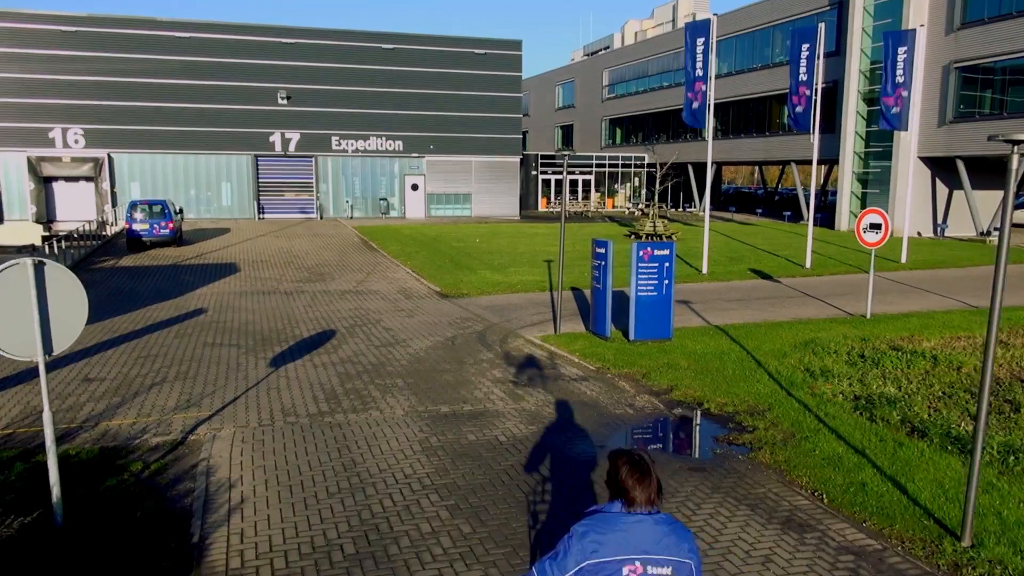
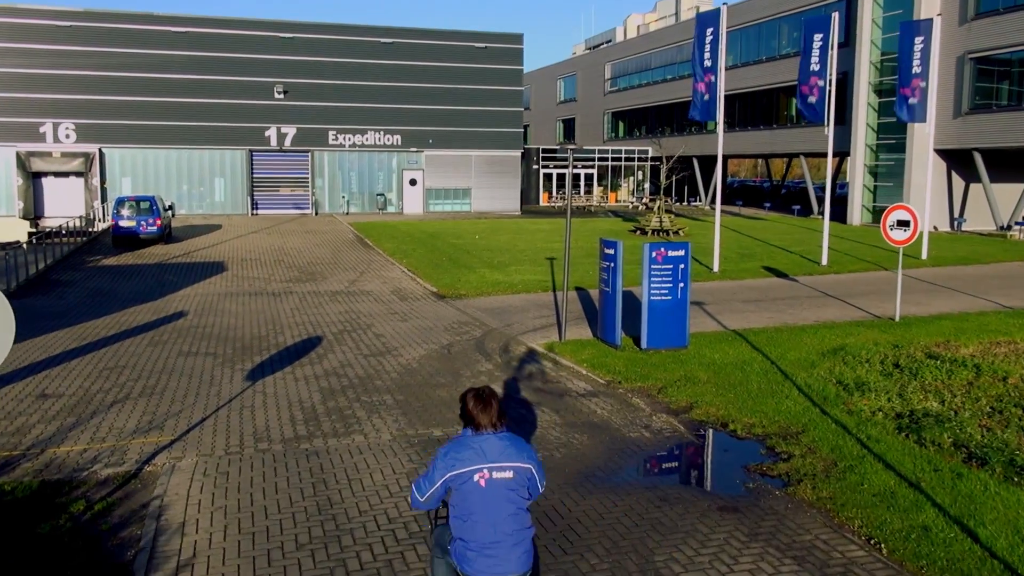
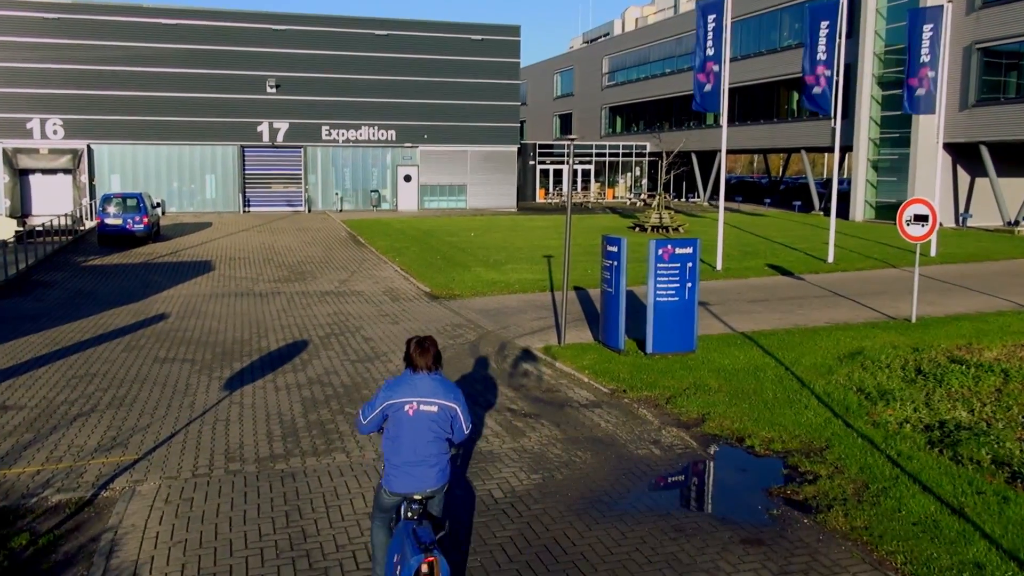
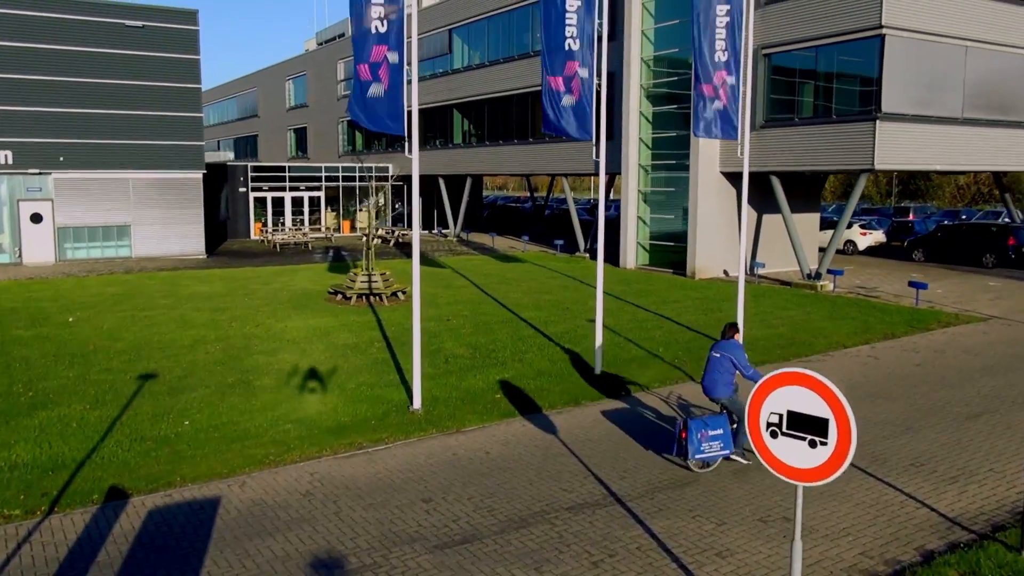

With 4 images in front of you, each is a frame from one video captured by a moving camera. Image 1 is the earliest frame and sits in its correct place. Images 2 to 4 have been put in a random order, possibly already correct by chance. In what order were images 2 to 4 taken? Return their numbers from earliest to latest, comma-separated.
2, 3, 4
